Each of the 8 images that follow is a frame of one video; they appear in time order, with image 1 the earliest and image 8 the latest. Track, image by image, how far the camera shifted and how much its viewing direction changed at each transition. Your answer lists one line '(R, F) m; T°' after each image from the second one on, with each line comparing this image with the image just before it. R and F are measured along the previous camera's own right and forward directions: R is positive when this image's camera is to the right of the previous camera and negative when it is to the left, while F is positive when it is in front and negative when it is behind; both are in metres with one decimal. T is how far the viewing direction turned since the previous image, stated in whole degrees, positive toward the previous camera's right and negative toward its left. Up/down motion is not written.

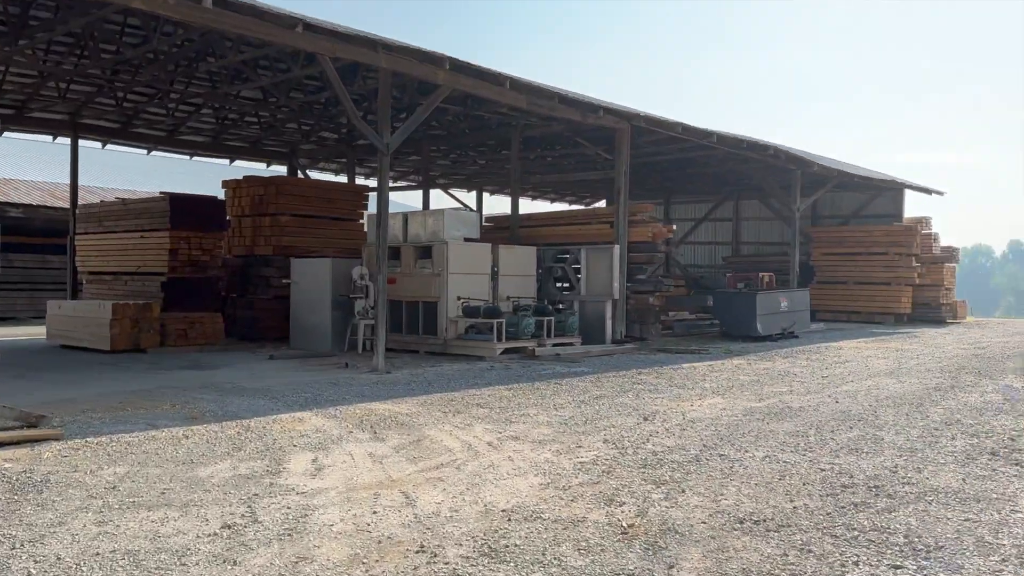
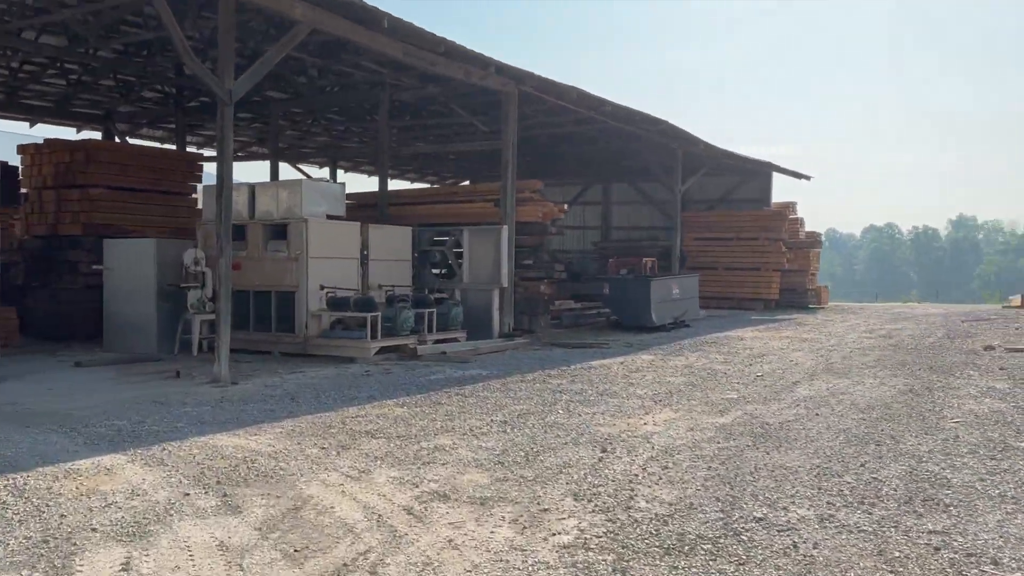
(-0.5, +2.3) m; +10°
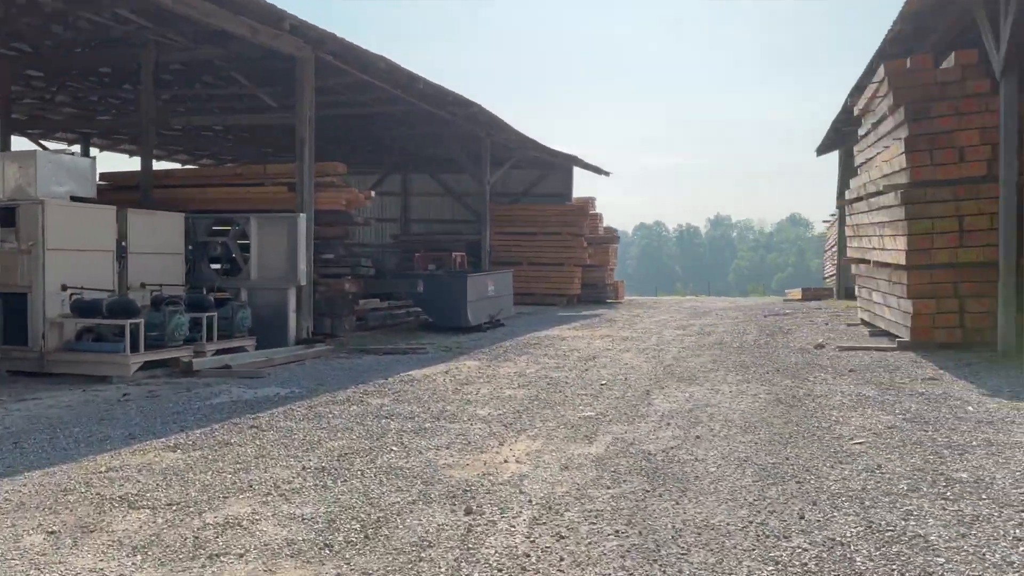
(-0.2, +1.7) m; +14°
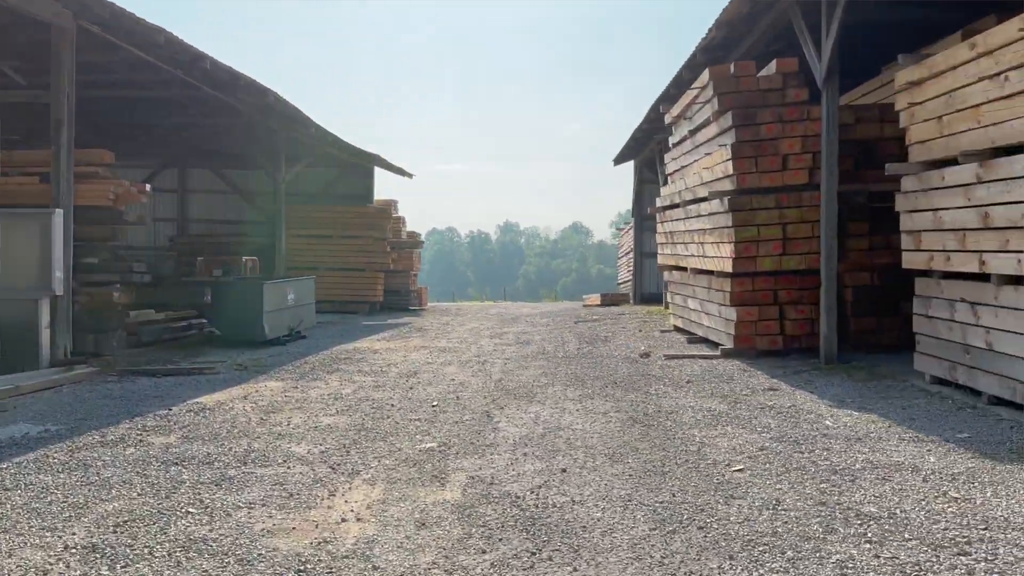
(-0.3, +1.0) m; +14°
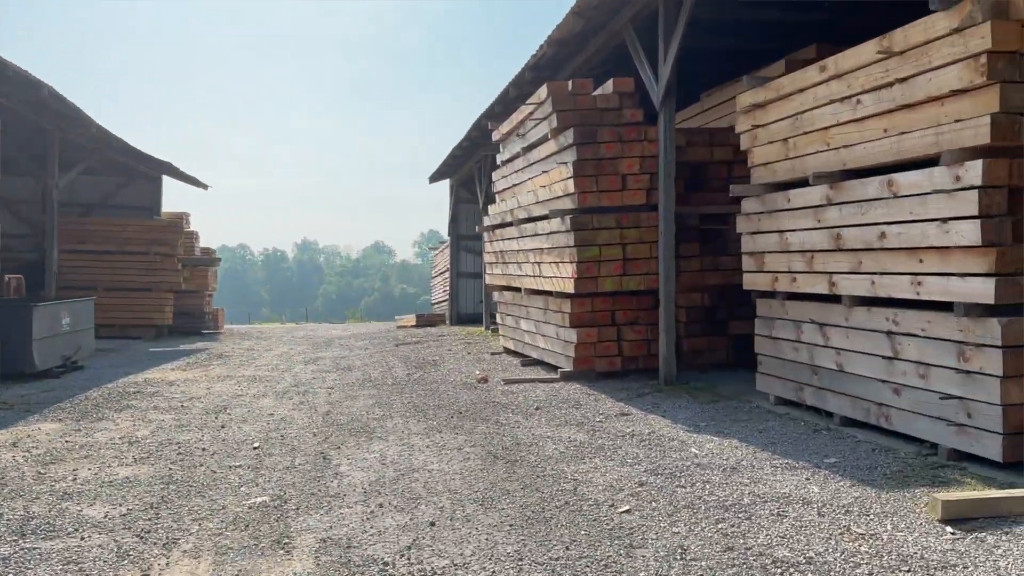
(-0.3, +0.7) m; +13°
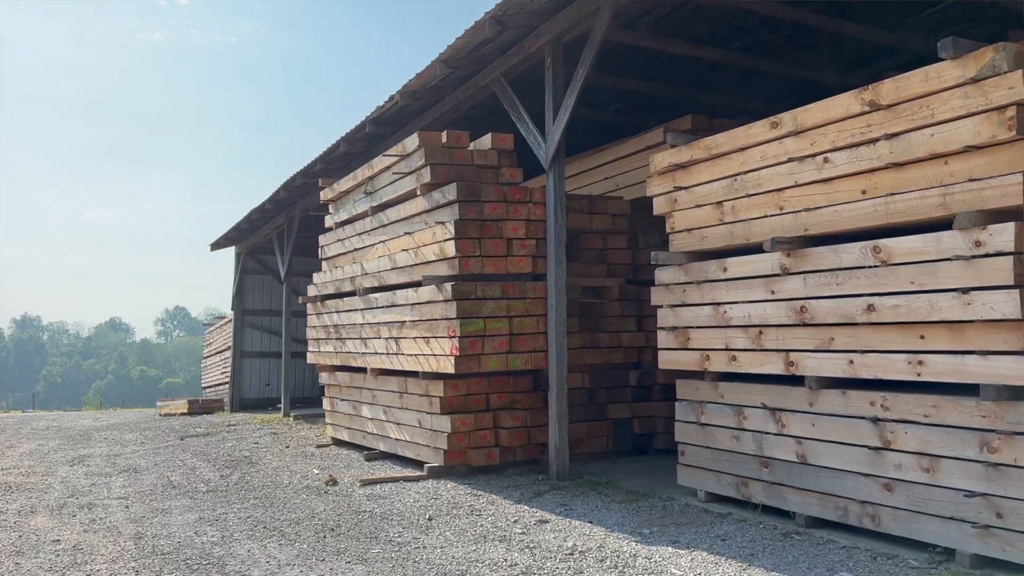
(-0.9, +1.5) m; +16°
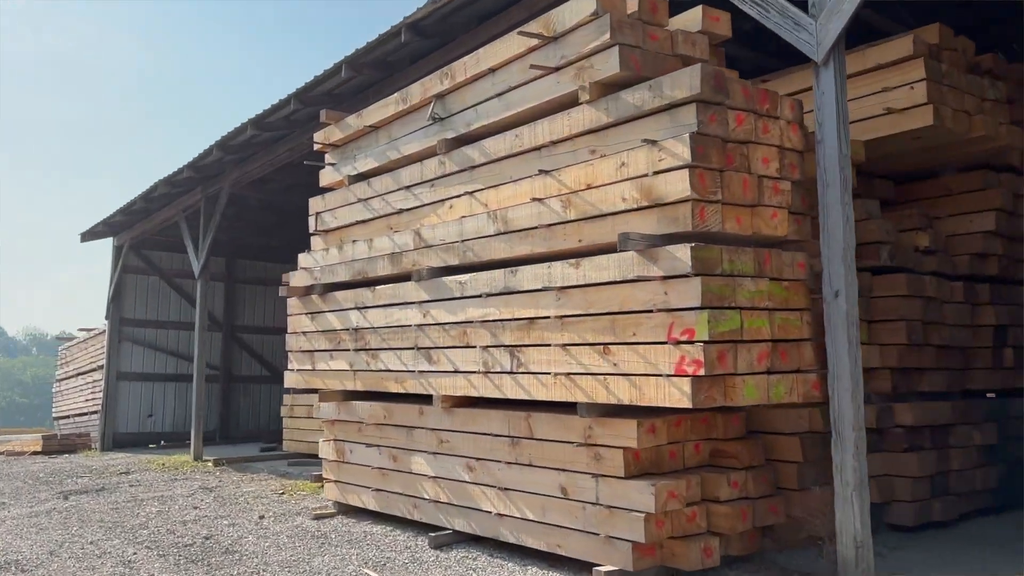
(-2.1, +3.6) m; +10°
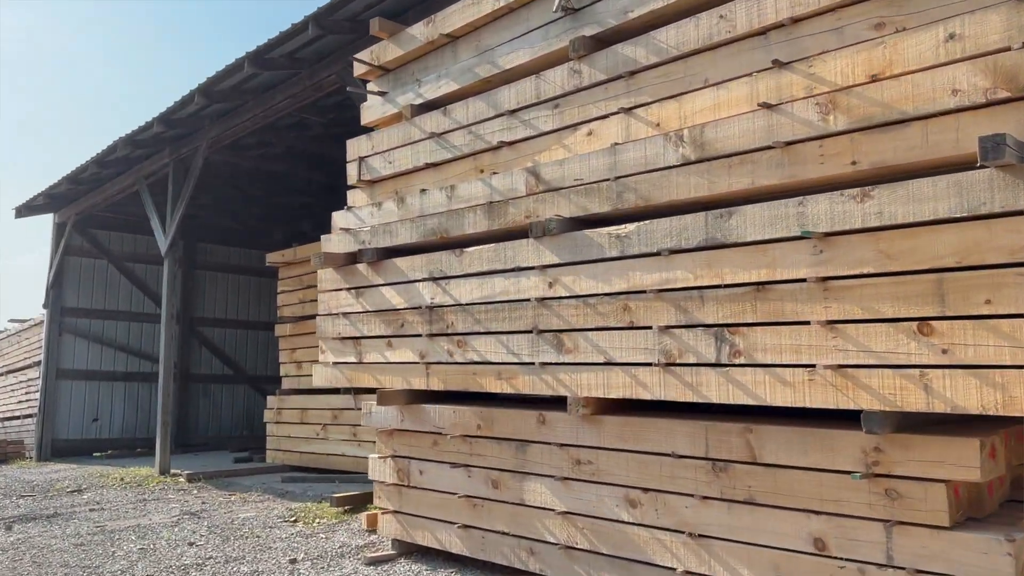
(-1.1, +1.8) m; +4°
